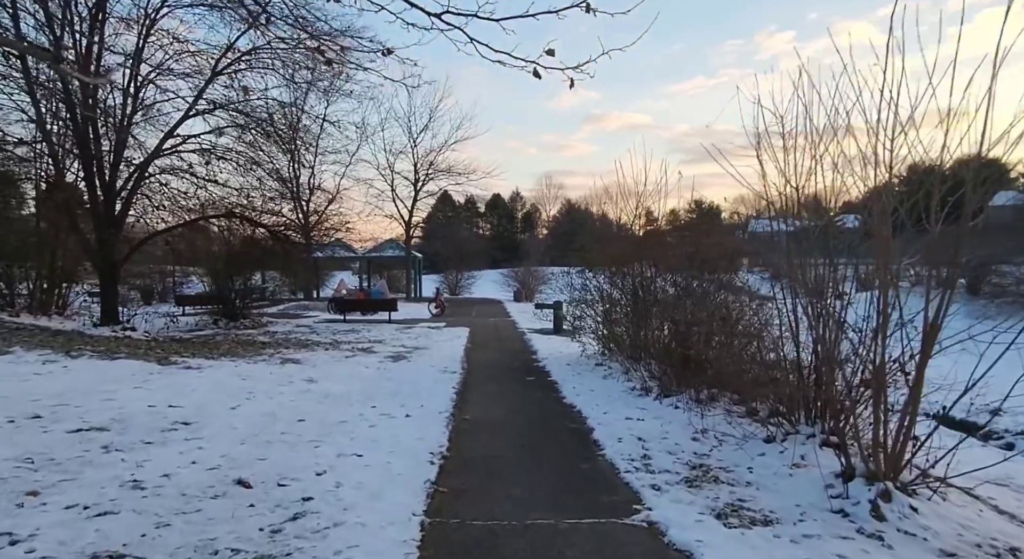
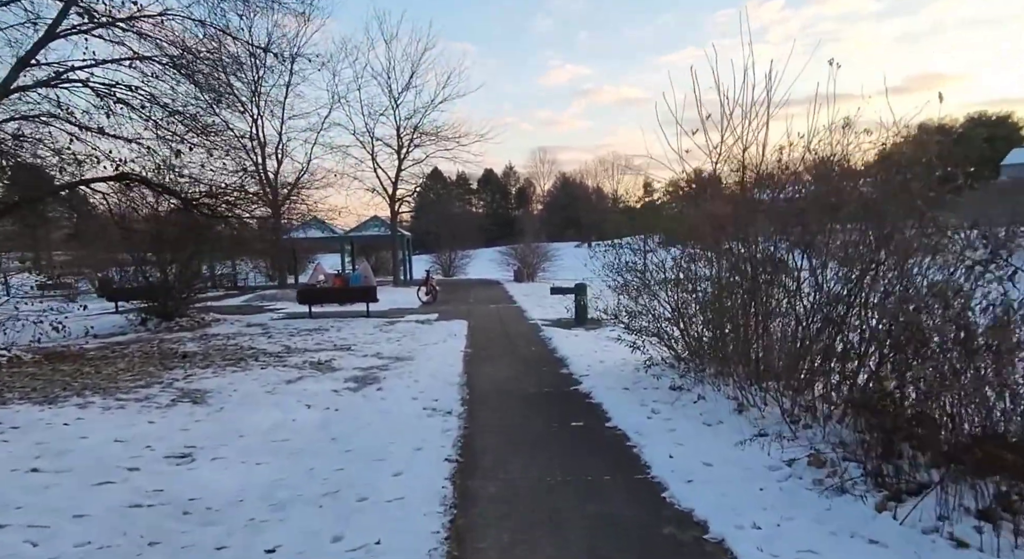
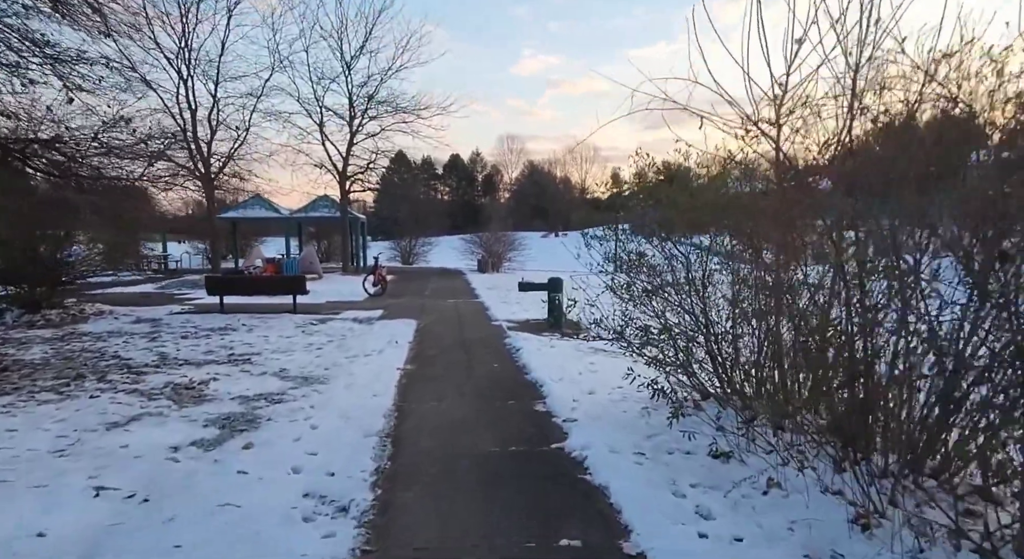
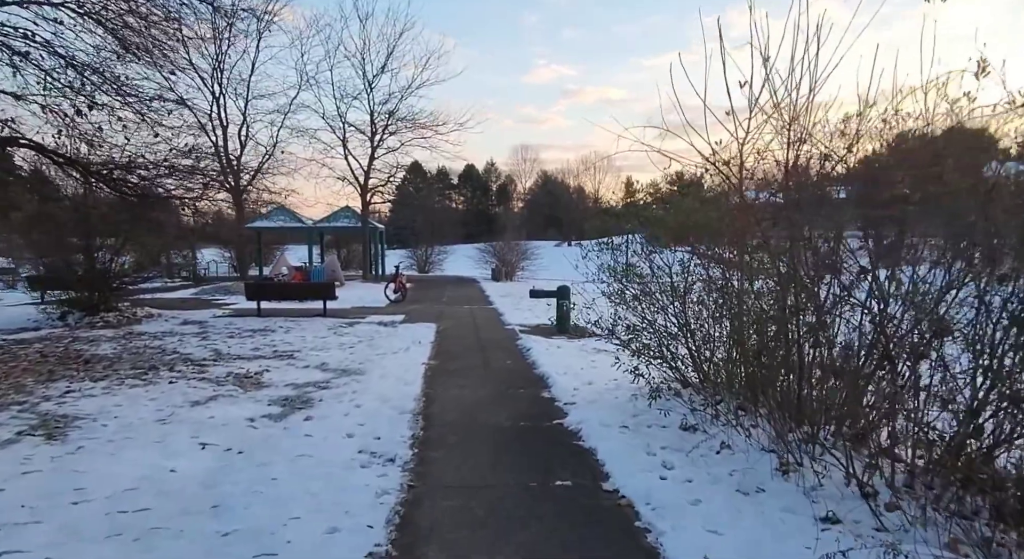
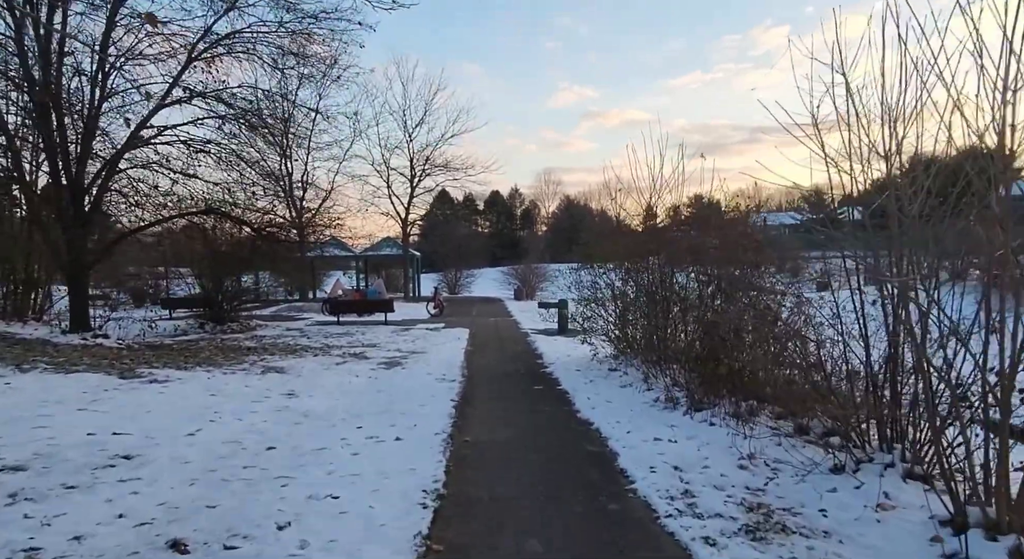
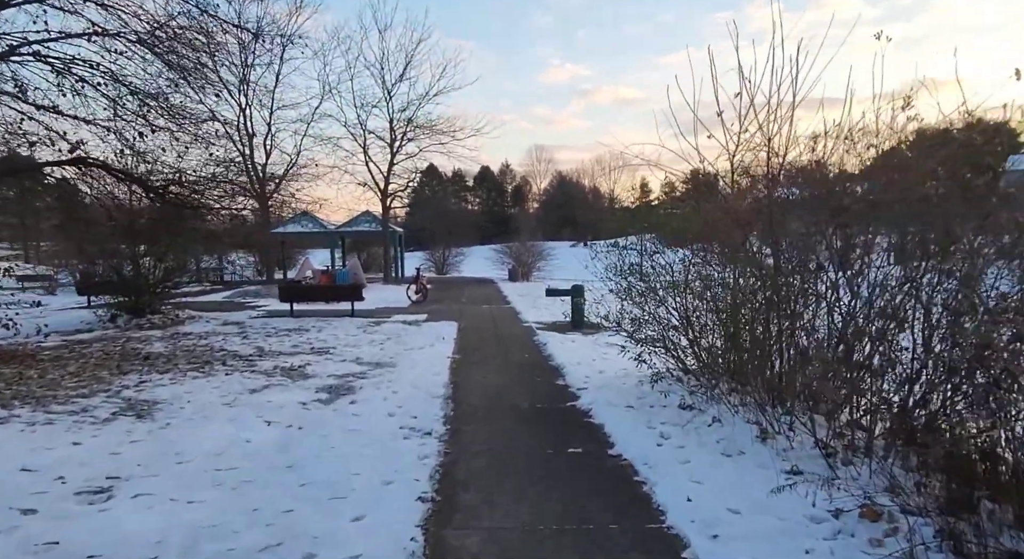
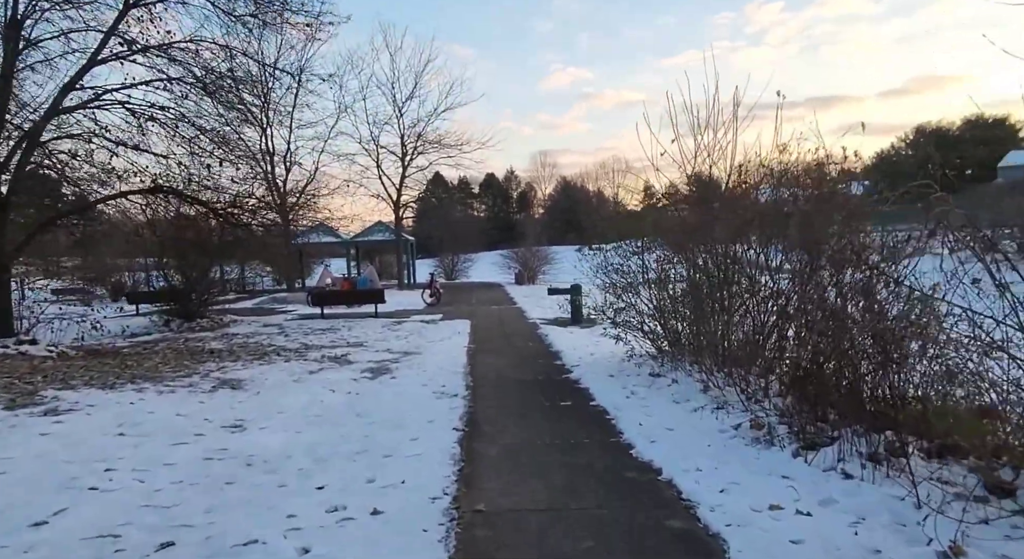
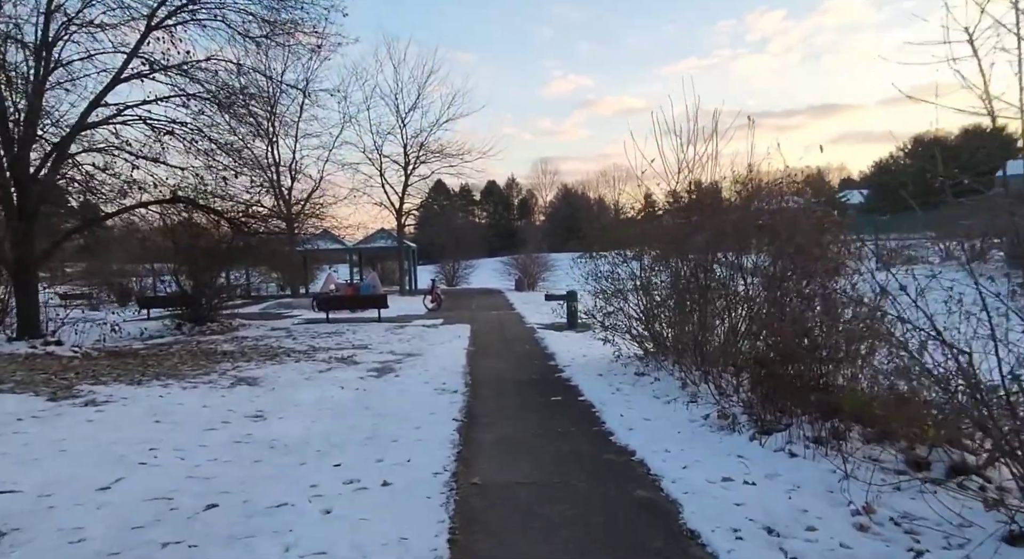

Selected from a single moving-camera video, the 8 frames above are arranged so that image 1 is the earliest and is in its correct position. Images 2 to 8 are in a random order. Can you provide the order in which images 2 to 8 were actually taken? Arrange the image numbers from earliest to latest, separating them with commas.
5, 8, 7, 2, 6, 4, 3
